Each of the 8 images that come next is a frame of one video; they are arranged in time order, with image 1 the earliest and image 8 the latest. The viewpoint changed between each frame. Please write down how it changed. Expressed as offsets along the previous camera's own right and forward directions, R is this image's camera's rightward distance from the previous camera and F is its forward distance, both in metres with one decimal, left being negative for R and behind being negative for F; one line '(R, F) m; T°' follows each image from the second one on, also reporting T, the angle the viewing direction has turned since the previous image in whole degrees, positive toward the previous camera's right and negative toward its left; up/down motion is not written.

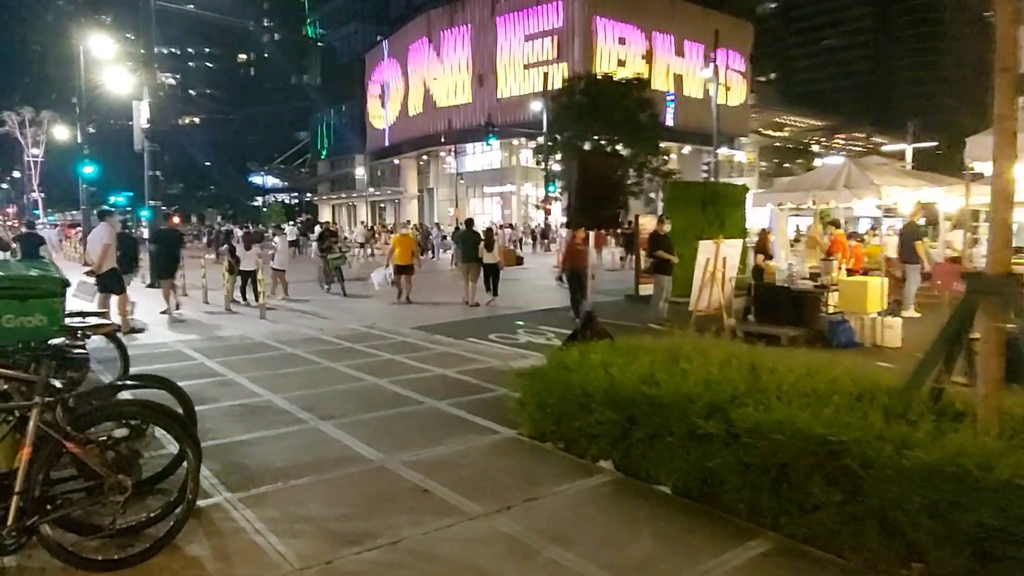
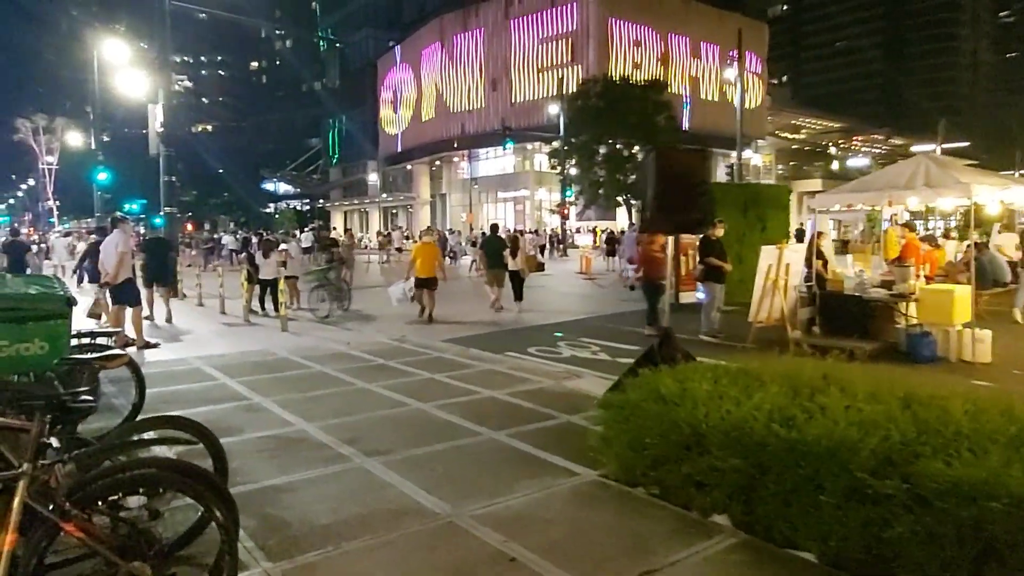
(-0.5, +1.0) m; -1°
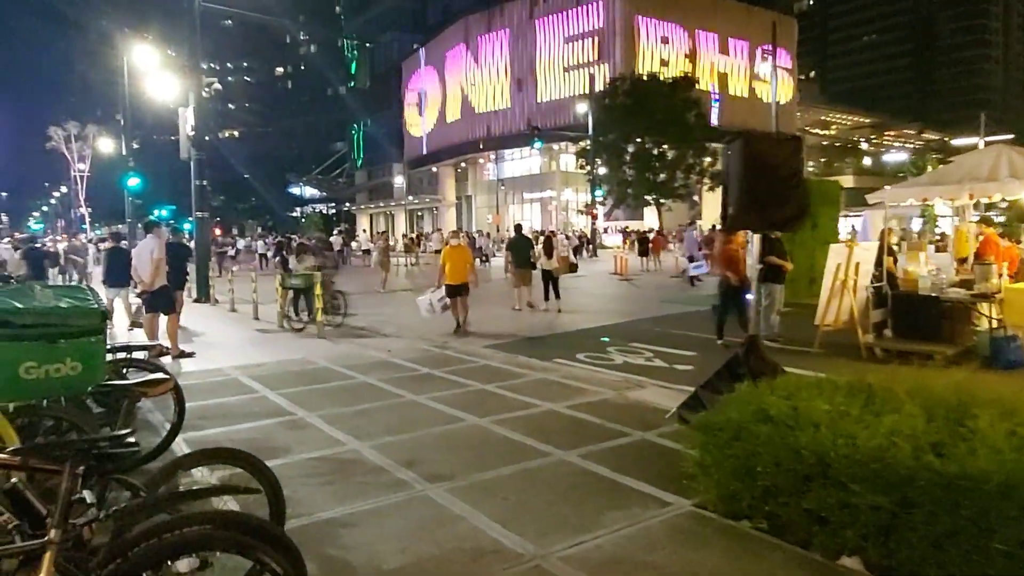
(-0.4, +0.6) m; -2°
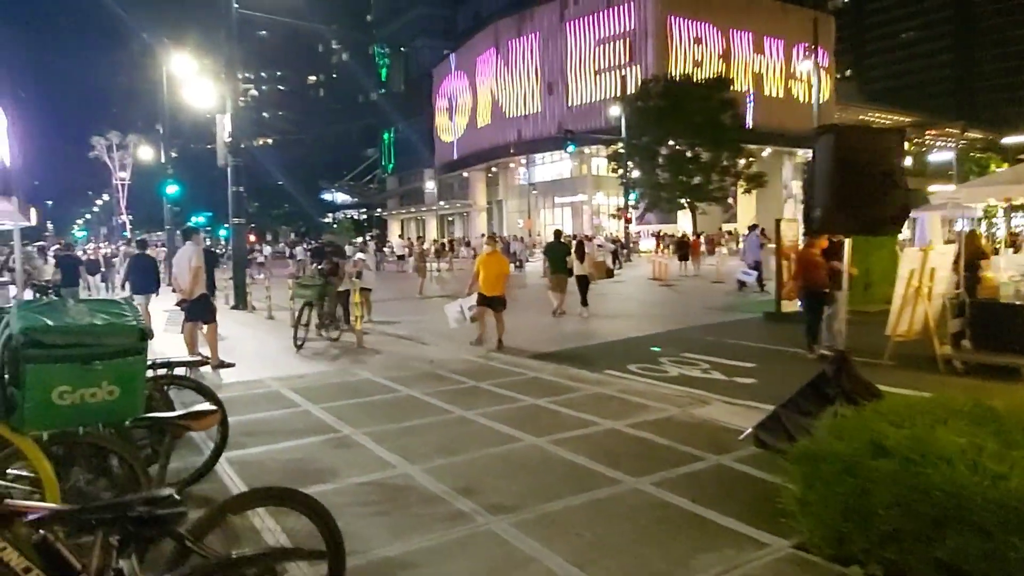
(-0.3, +0.5) m; -2°
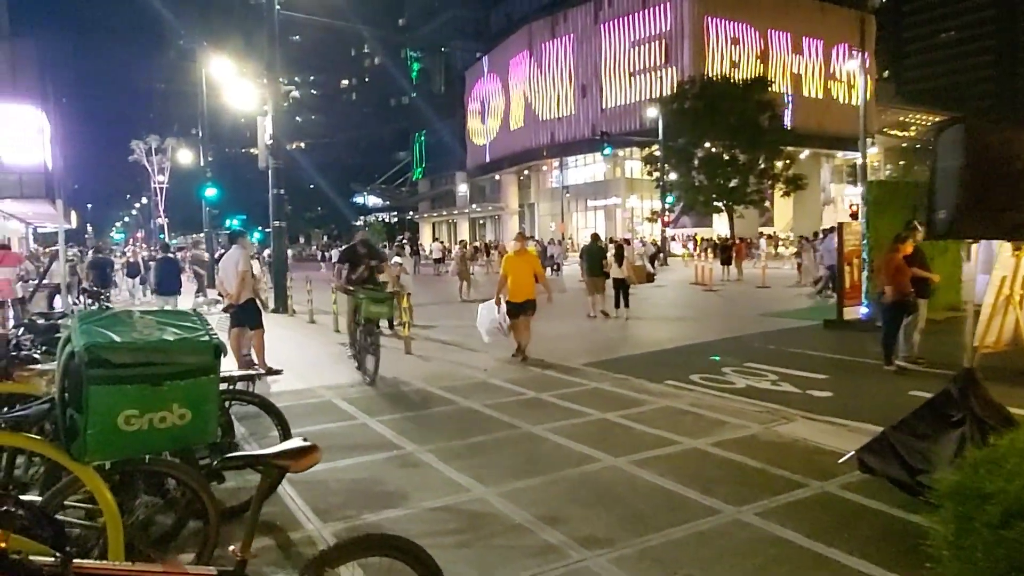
(-0.4, +0.5) m; -2°
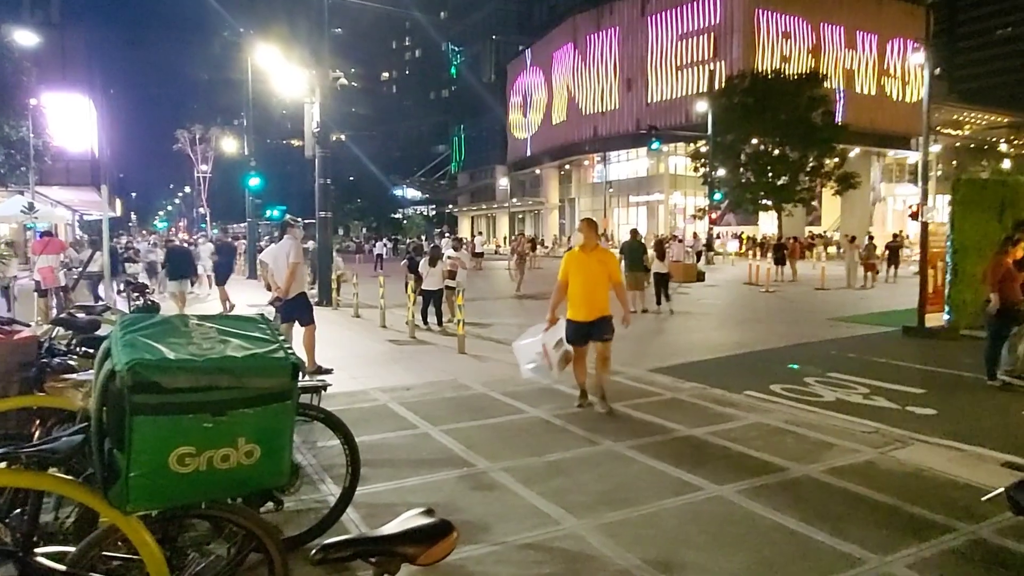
(-0.4, +0.7) m; -3°
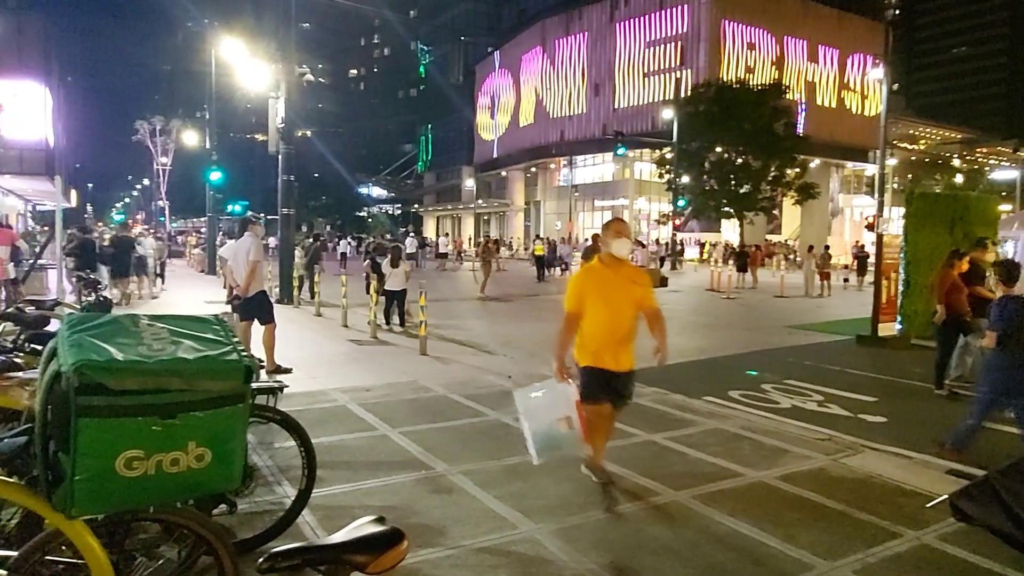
(0.0, 0.0) m; +3°
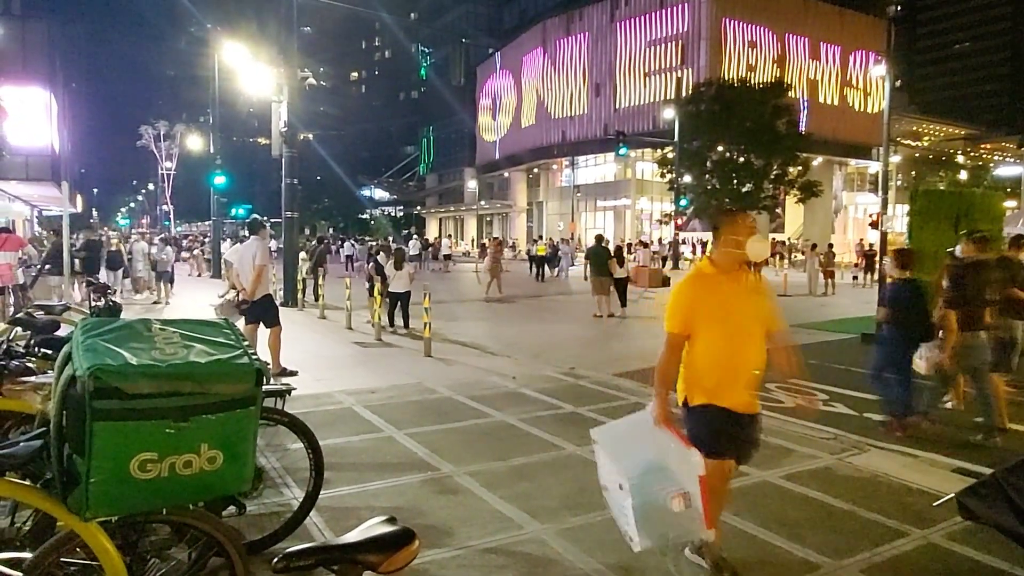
(0.0, 0.0) m; 0°
